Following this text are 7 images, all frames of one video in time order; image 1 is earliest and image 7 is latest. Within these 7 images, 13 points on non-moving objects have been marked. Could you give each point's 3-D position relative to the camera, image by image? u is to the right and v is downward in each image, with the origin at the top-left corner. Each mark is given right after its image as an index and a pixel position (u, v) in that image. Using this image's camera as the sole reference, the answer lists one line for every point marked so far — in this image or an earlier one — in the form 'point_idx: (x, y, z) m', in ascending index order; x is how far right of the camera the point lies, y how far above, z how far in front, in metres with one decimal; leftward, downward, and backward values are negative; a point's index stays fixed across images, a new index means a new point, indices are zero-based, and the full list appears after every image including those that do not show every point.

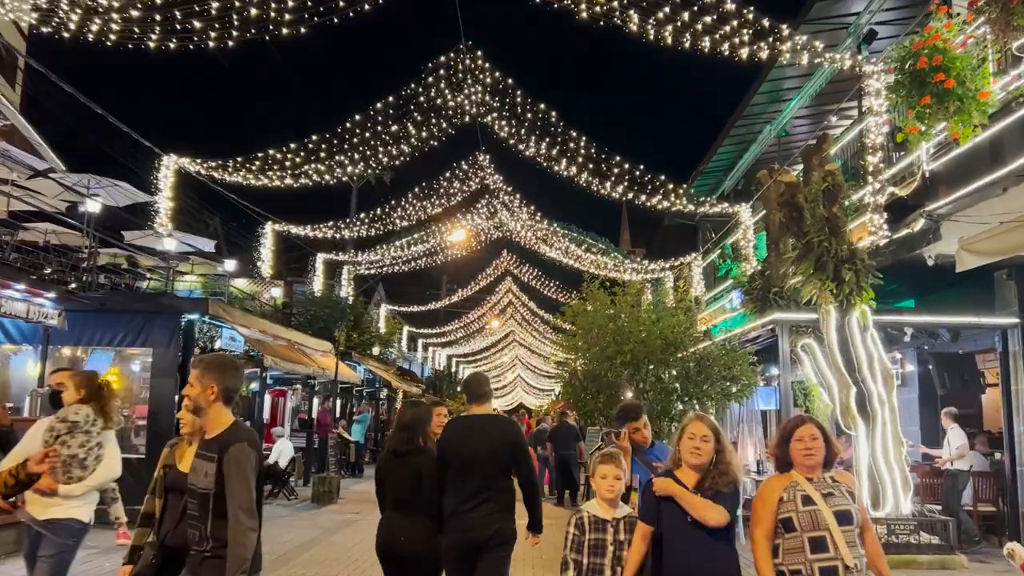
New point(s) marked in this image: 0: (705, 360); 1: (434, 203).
0: (+2.6, -1.0, +11.2) m
1: (-1.3, +1.5, +14.0) m
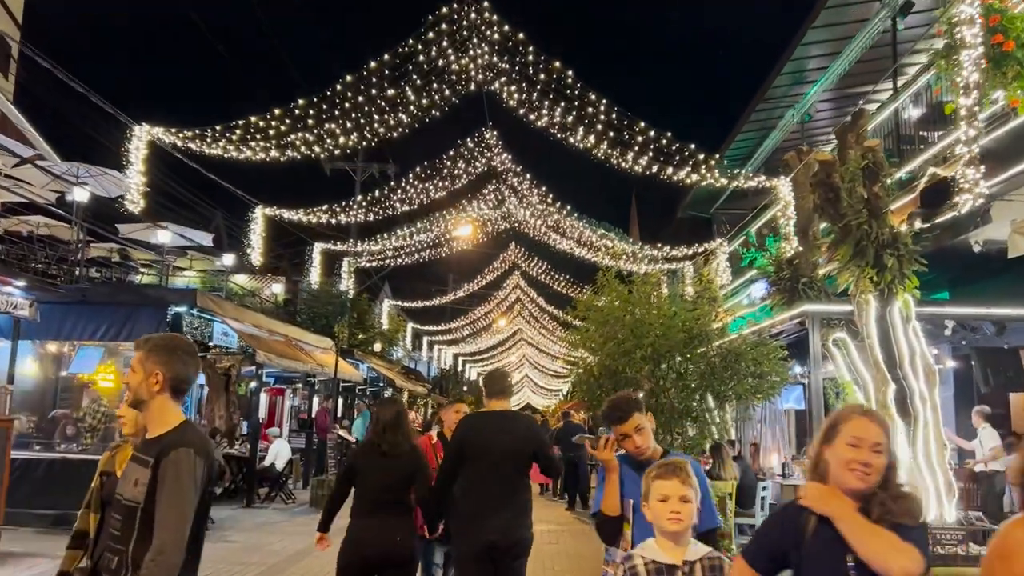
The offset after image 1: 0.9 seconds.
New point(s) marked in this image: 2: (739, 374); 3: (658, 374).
0: (+2.7, -0.8, +10.3) m
1: (-1.2, +1.7, +13.1) m
2: (+2.8, -0.9, +10.2) m
3: (+1.8, -1.1, +10.3) m
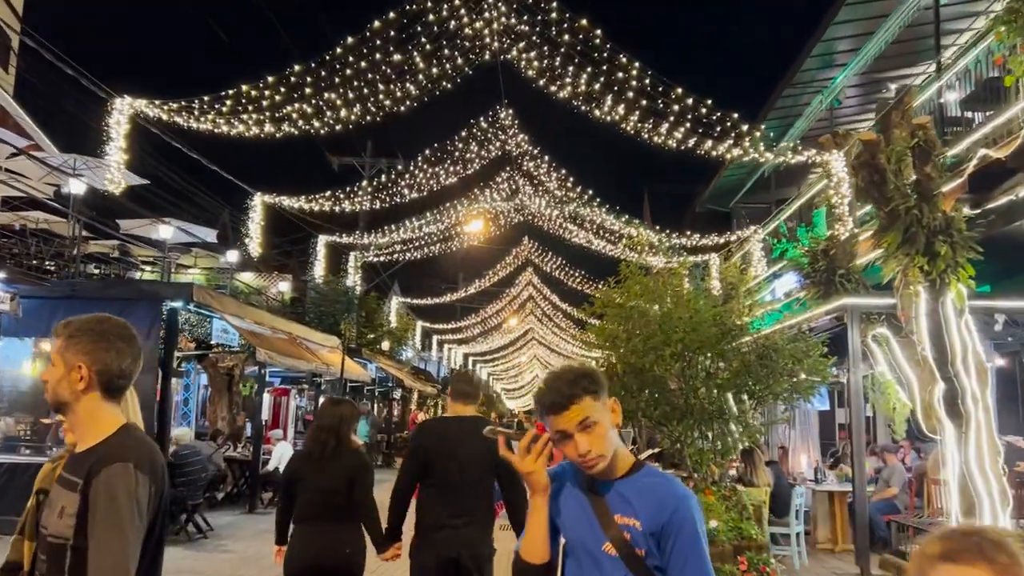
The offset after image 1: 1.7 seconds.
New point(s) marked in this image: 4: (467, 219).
0: (+2.9, -0.7, +9.5) m
1: (-1.0, +1.7, +12.4) m
2: (+3.0, -0.8, +9.4) m
3: (+2.0, -1.0, +9.5) m
4: (-0.9, +1.3, +15.8) m
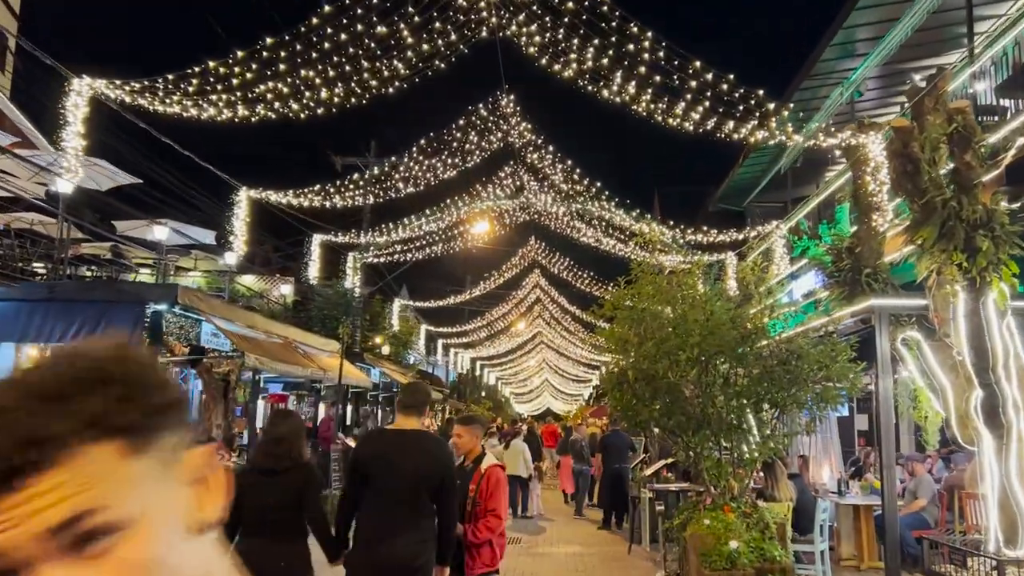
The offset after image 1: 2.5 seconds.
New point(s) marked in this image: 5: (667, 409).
0: (+2.9, -0.7, +8.8) m
1: (-0.9, +1.7, +11.8) m
2: (+3.0, -0.8, +8.7) m
3: (+2.0, -1.0, +8.8) m
4: (-0.8, +1.3, +15.1) m
5: (+1.6, -1.3, +8.8) m
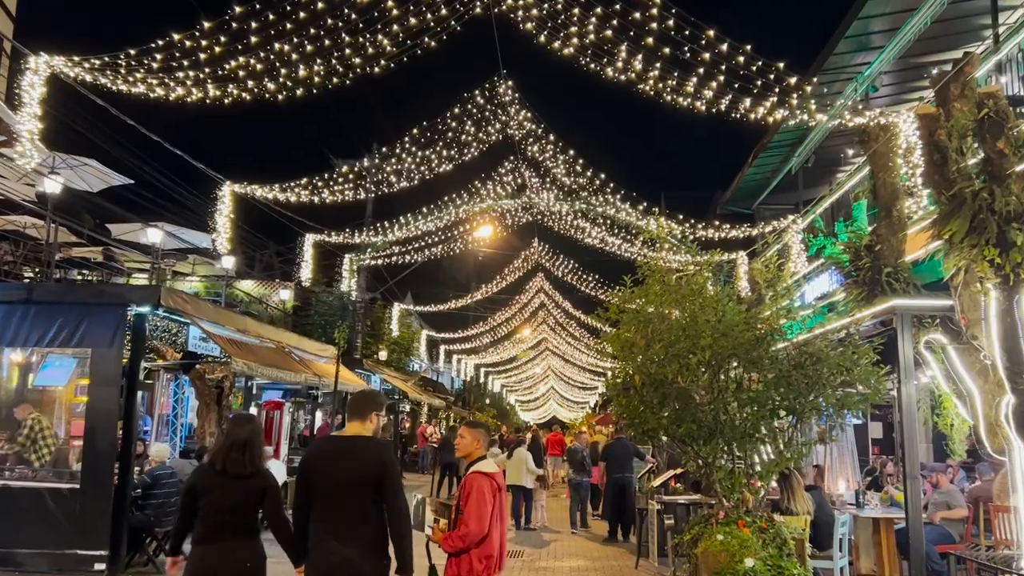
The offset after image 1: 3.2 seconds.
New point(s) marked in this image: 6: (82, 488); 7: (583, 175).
0: (+2.9, -0.7, +8.2) m
1: (-0.9, +1.7, +11.3) m
2: (+3.0, -0.8, +8.2) m
3: (+2.0, -1.0, +8.2) m
4: (-0.7, +1.3, +14.6) m
5: (+1.6, -1.3, +8.2) m
6: (-5.0, -2.3, +9.8) m
7: (+1.0, +1.7, +12.3) m
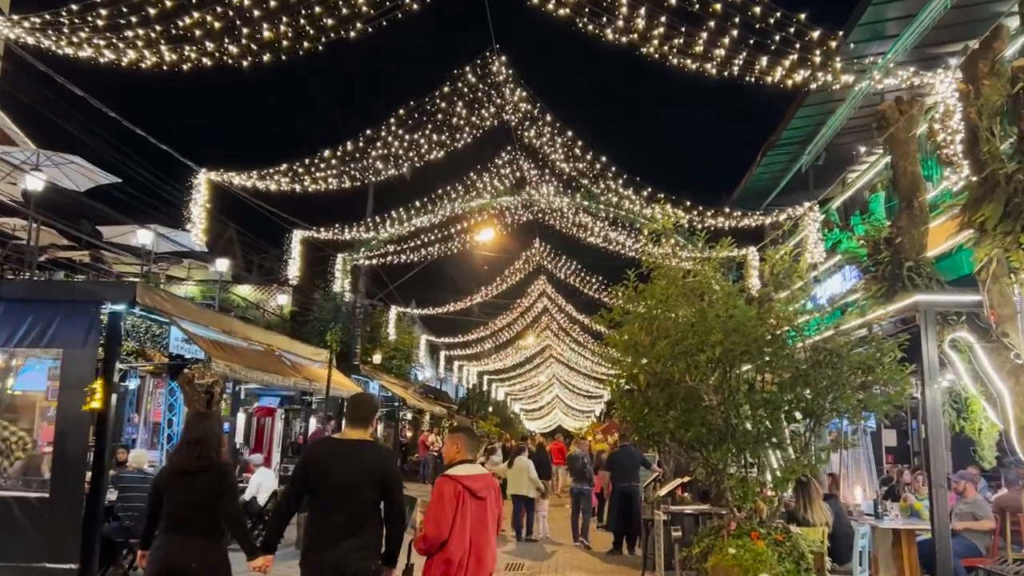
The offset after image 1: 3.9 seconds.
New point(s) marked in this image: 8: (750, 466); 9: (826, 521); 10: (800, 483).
0: (+2.8, -0.6, +7.6) m
1: (-1.0, +1.7, +10.7) m
2: (+3.0, -0.7, +7.5) m
3: (+2.0, -0.9, +7.6) m
4: (-0.8, +1.2, +14.0) m
5: (+1.6, -1.2, +7.6) m
6: (-5.1, -2.3, +9.2) m
7: (+1.0, +1.7, +11.7) m
8: (+2.2, -1.6, +7.6) m
9: (+3.1, -2.3, +8.3) m
10: (+2.9, -2.0, +8.4) m
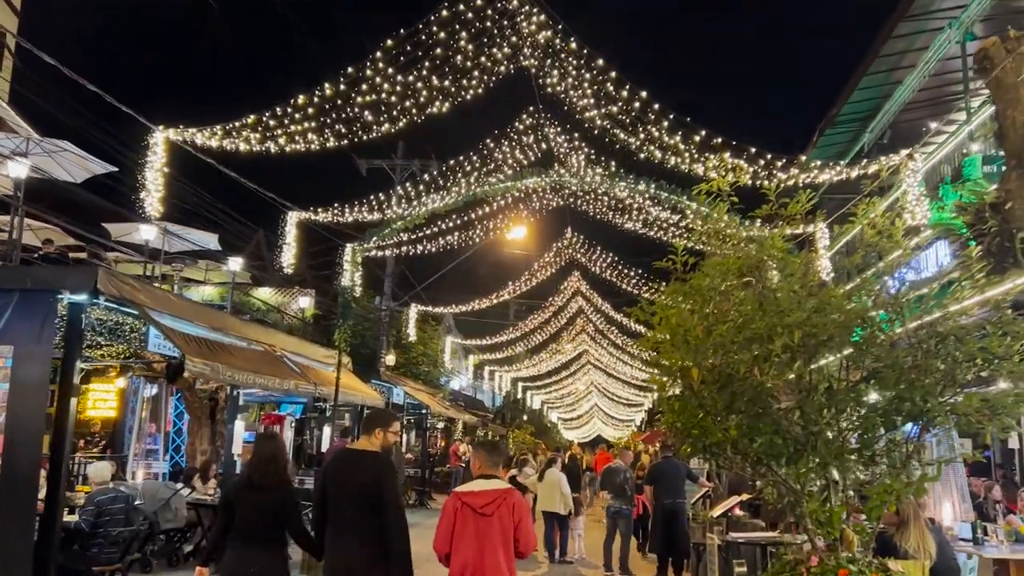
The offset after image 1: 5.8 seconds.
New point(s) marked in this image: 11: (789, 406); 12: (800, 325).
0: (+3.0, -0.4, +5.9) m
1: (-0.7, +1.9, +9.2) m
2: (+3.1, -0.5, +5.9) m
3: (+2.1, -0.7, +6.0) m
4: (-0.3, +1.4, +12.6) m
5: (+1.7, -1.0, +6.0) m
6: (-4.8, -2.2, +7.9) m
7: (+1.3, +1.8, +10.2) m
8: (+2.3, -1.4, +6.0) m
9: (+3.3, -2.1, +6.7) m
10: (+3.1, -1.8, +6.7) m
11: (+2.0, -0.9, +6.1) m
12: (+2.1, -0.3, +5.9) m
